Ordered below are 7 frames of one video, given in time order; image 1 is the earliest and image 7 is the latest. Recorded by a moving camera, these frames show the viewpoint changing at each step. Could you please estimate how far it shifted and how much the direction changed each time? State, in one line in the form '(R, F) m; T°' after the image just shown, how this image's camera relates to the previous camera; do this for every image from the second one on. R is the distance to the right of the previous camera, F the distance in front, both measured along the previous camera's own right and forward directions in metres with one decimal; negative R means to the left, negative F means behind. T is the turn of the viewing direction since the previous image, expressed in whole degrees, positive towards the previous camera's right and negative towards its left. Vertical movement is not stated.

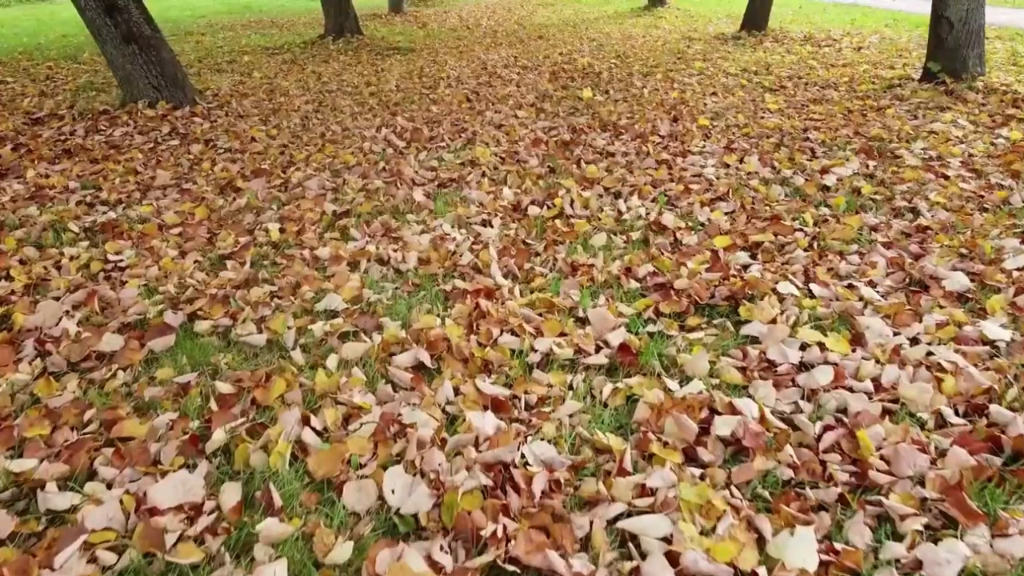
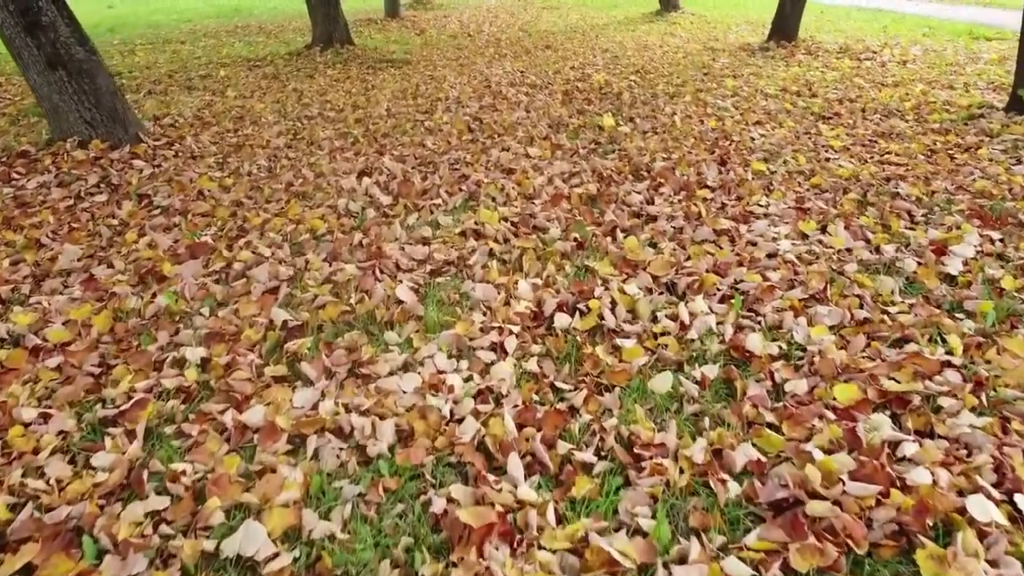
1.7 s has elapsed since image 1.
(-0.1, +1.3) m; 0°
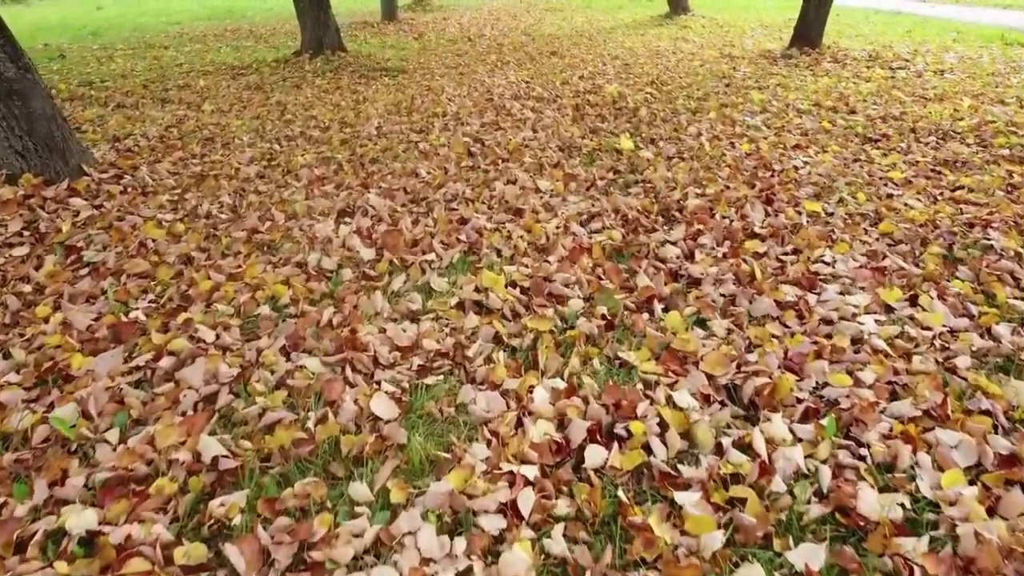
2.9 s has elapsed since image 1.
(0.0, +0.9) m; 0°
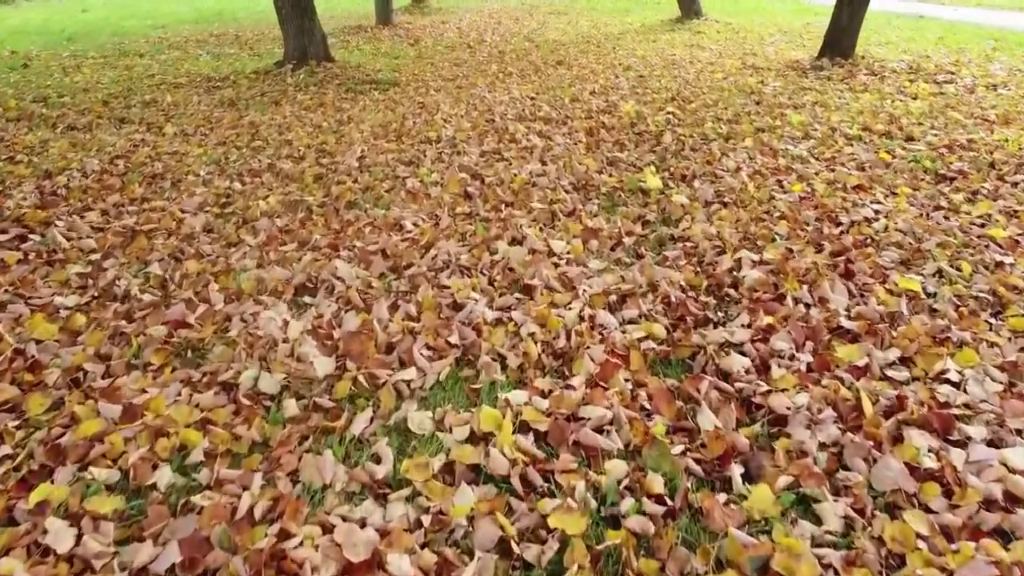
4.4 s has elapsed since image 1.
(0.0, +1.1) m; 0°
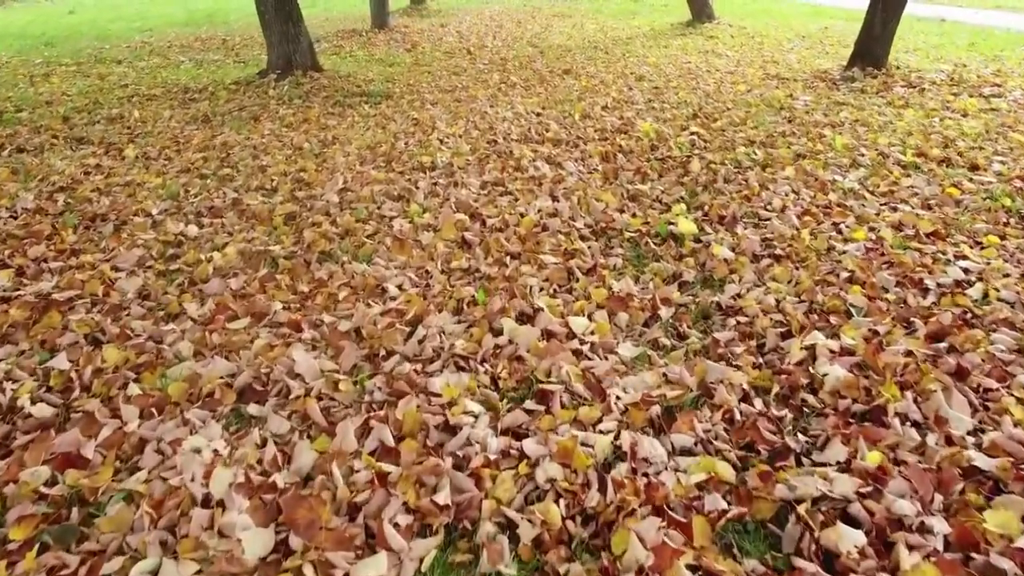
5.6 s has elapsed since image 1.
(0.0, +0.9) m; 0°
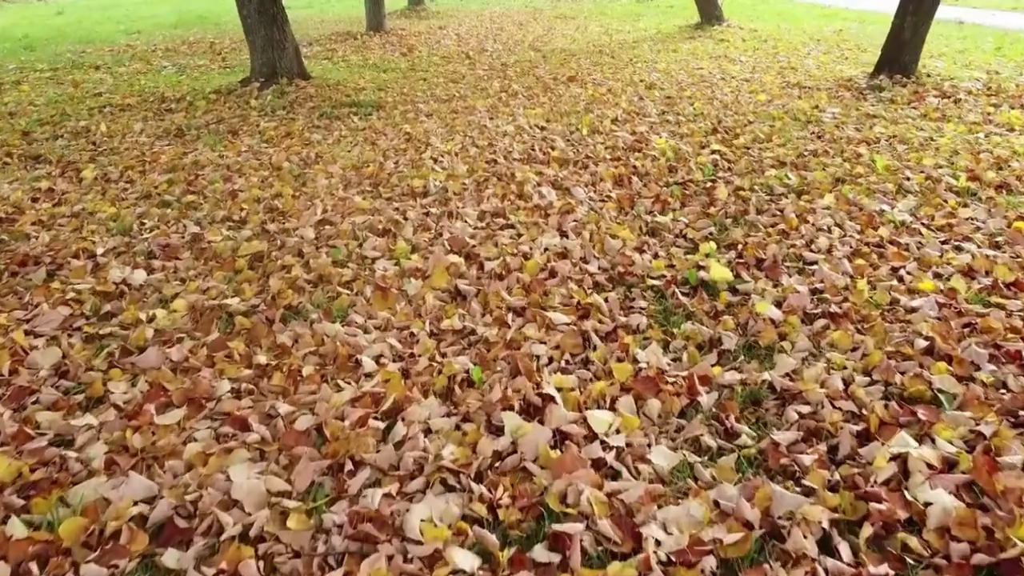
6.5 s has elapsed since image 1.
(0.0, +0.7) m; 0°
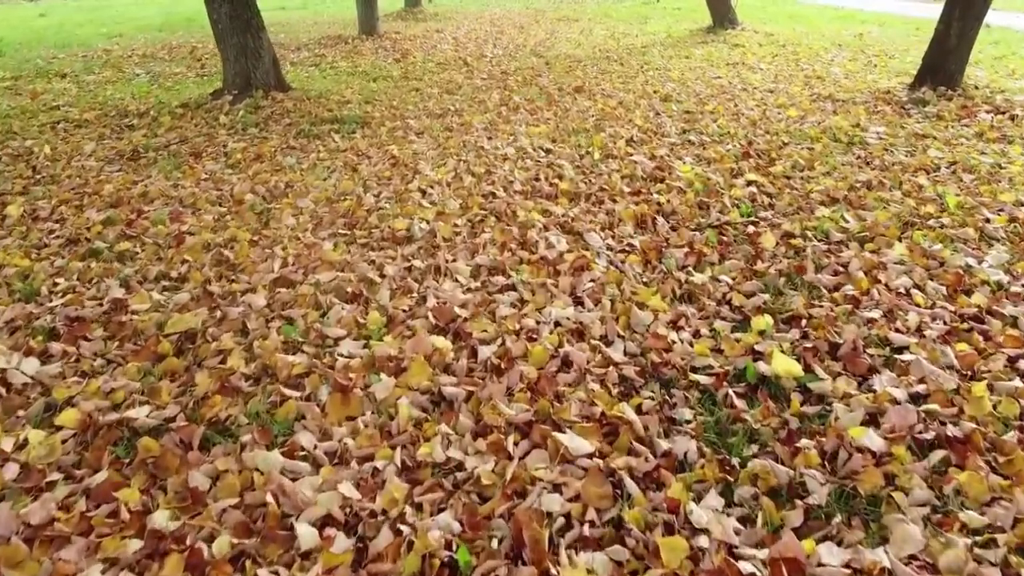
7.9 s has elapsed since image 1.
(0.0, +1.0) m; 0°
